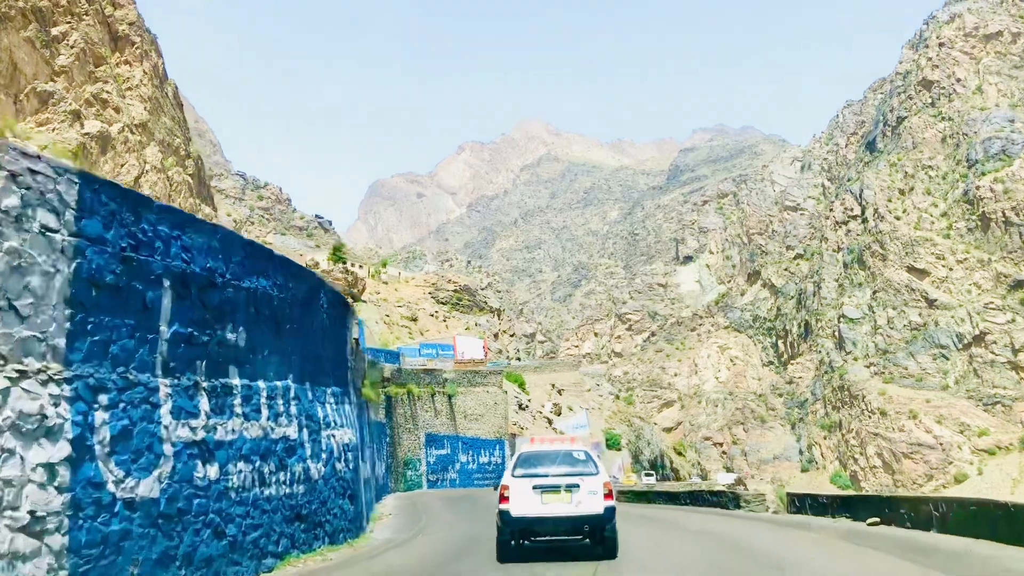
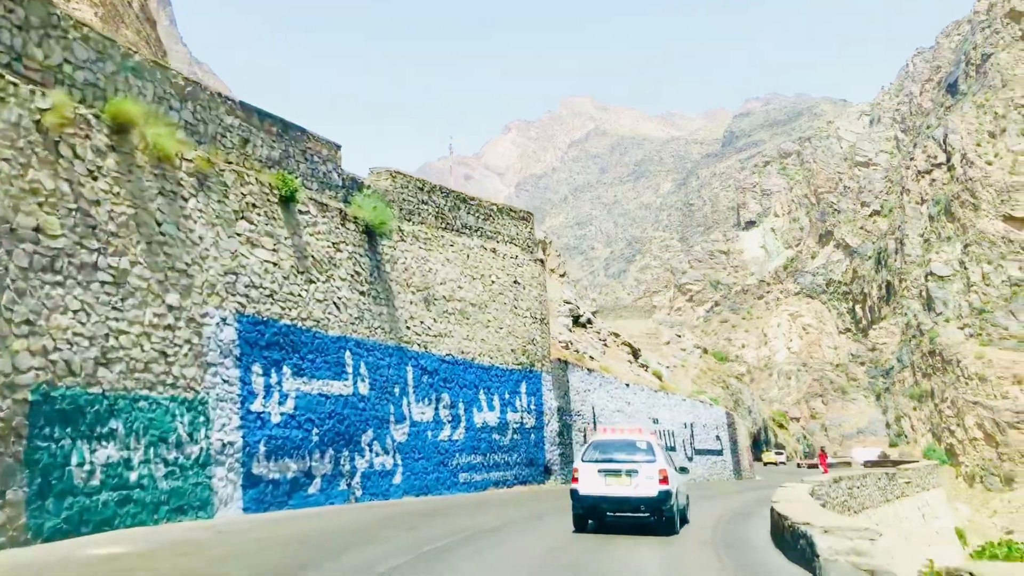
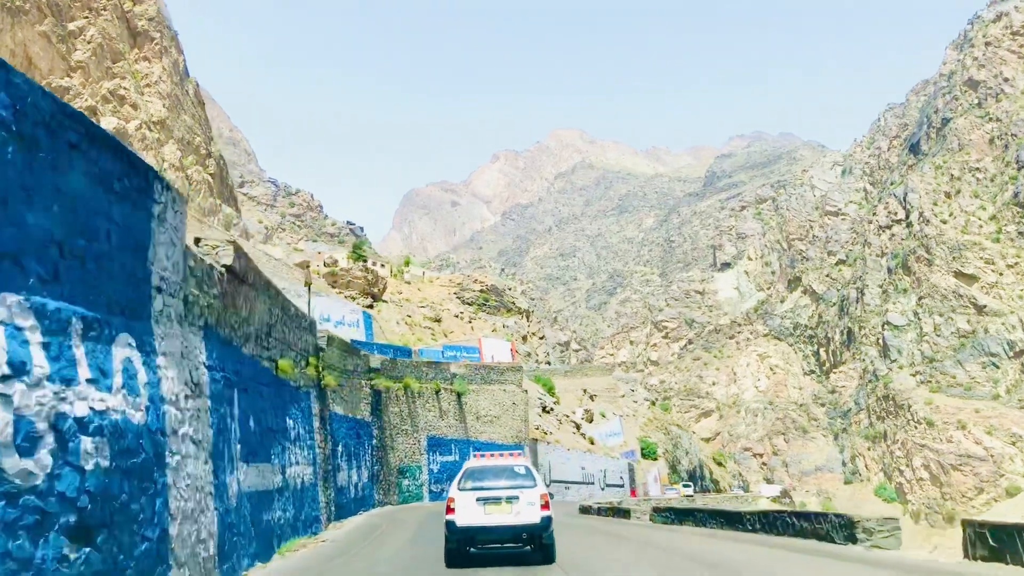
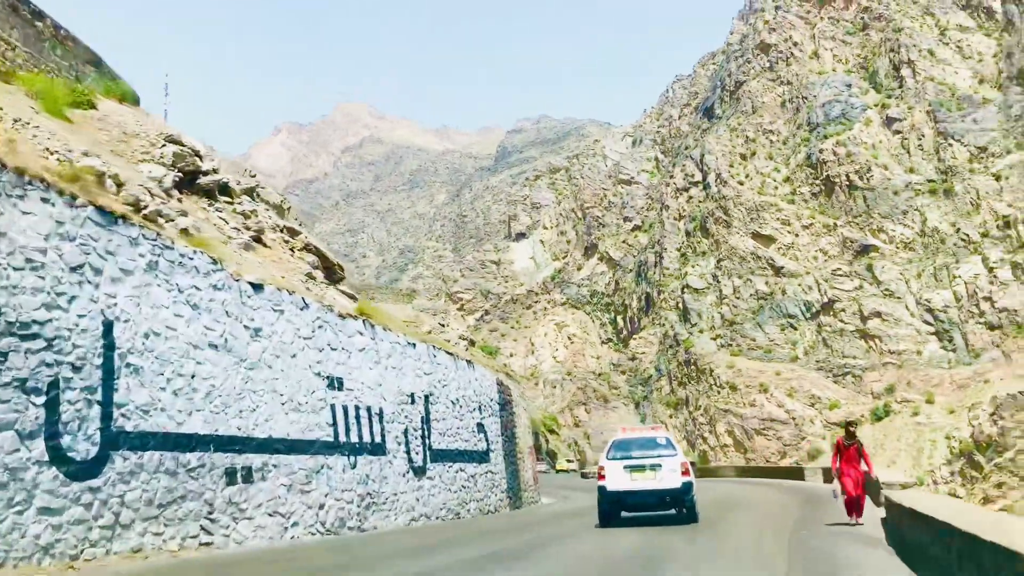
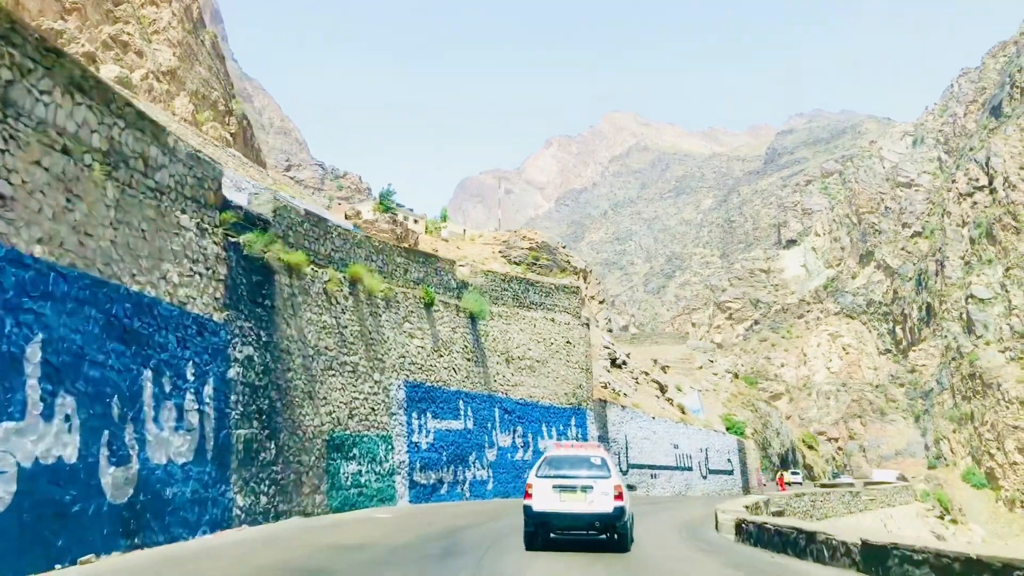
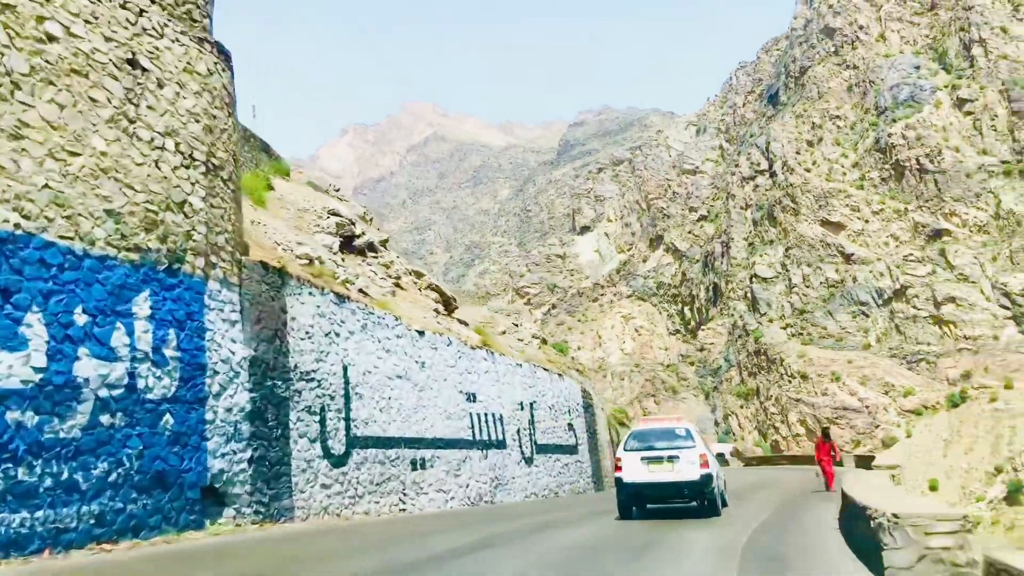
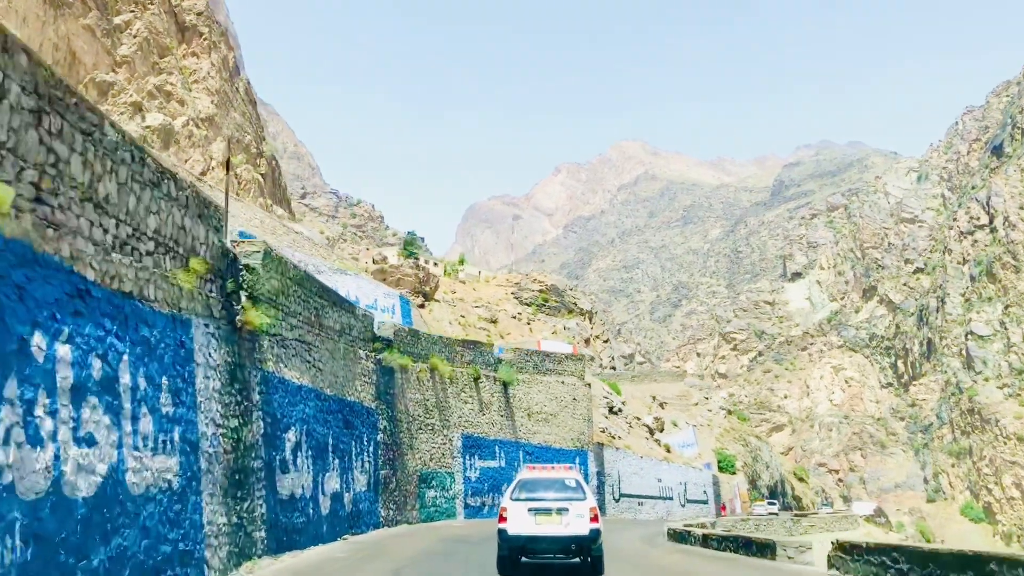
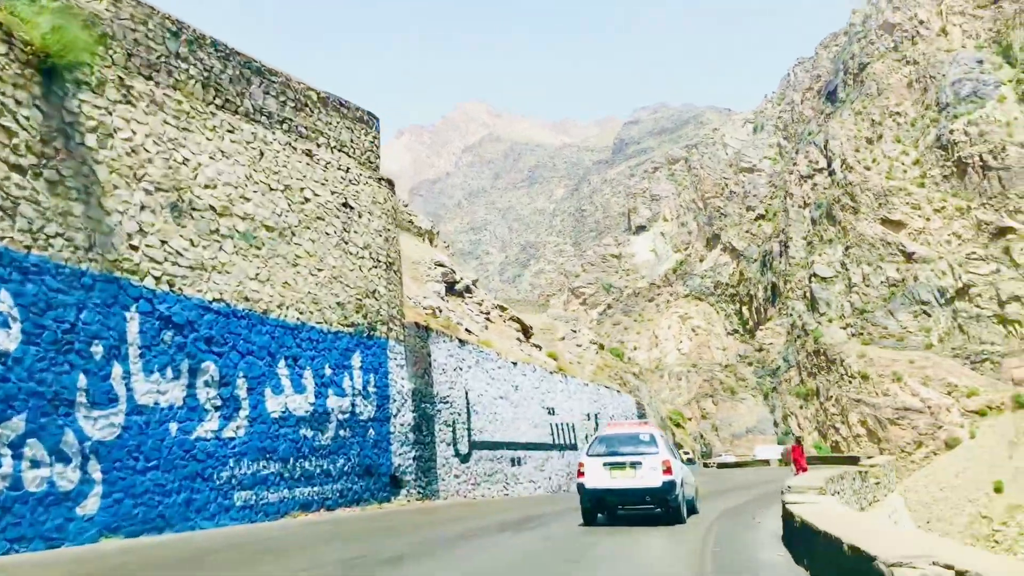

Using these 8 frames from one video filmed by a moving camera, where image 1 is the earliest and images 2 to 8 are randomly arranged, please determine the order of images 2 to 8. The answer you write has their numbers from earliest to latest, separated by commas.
3, 7, 5, 2, 8, 6, 4
